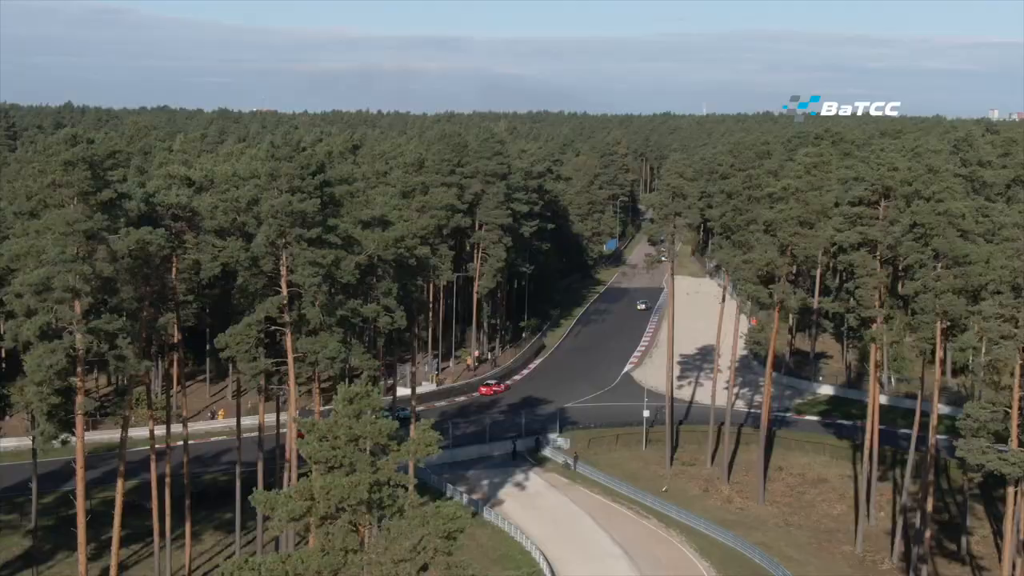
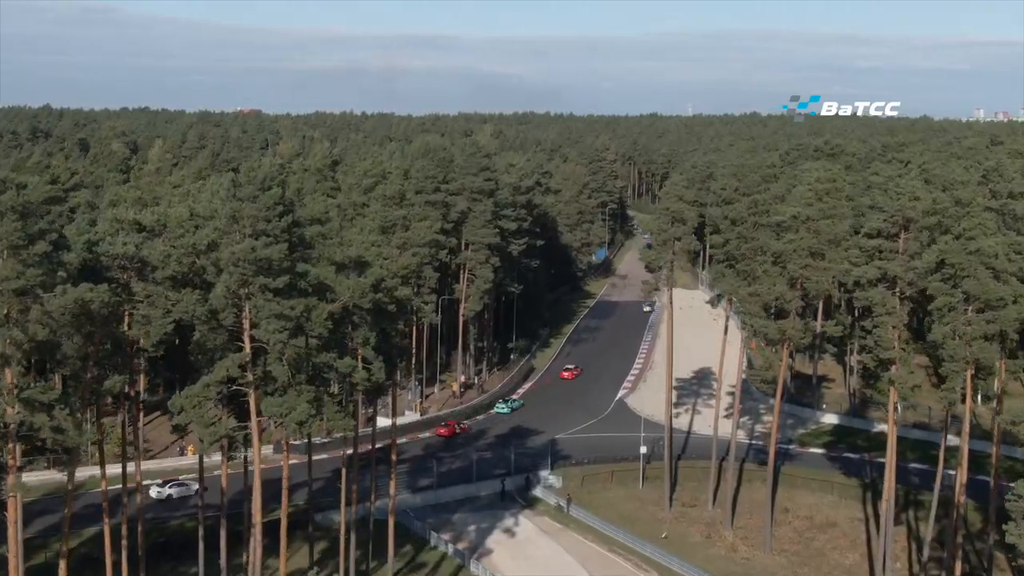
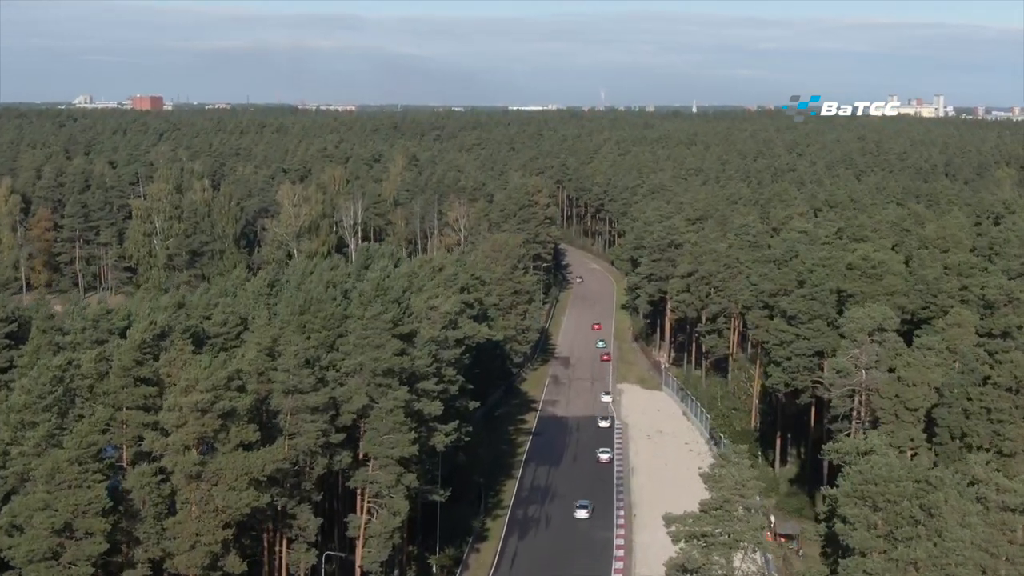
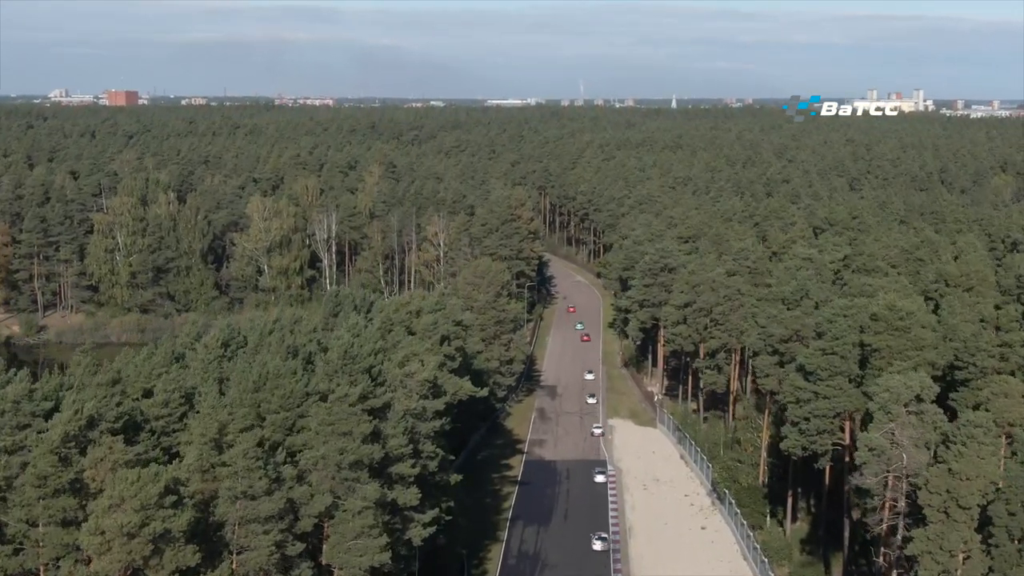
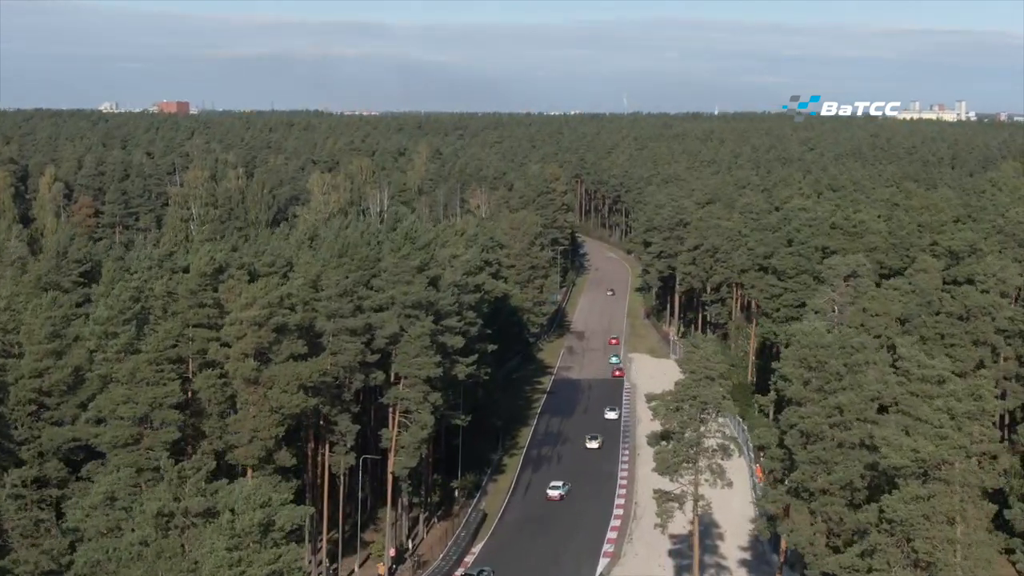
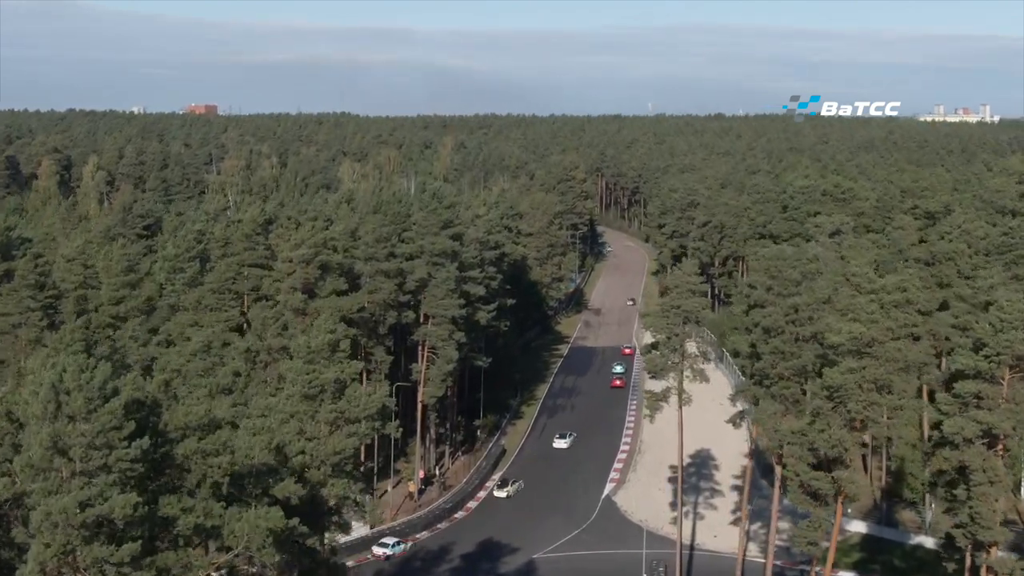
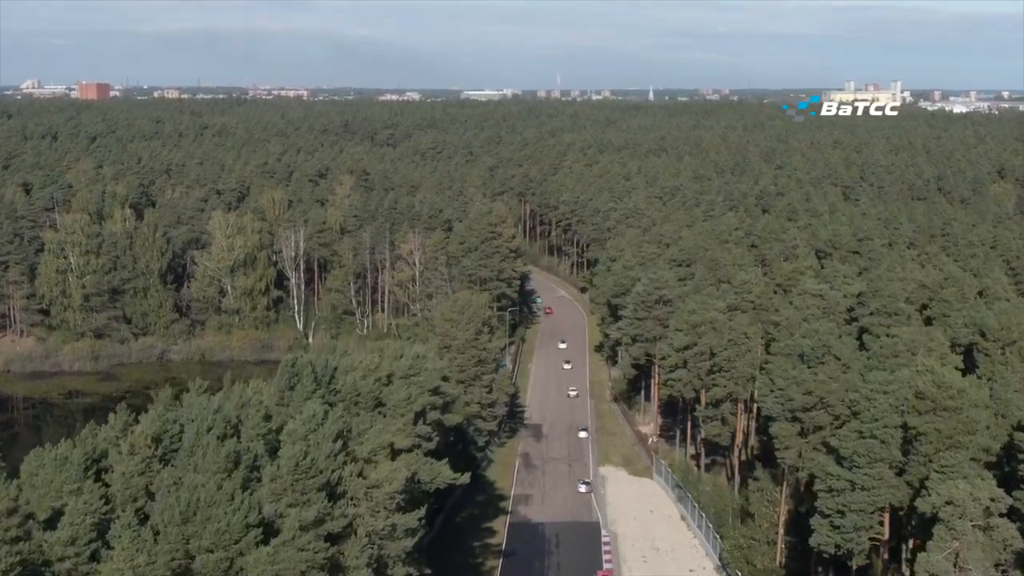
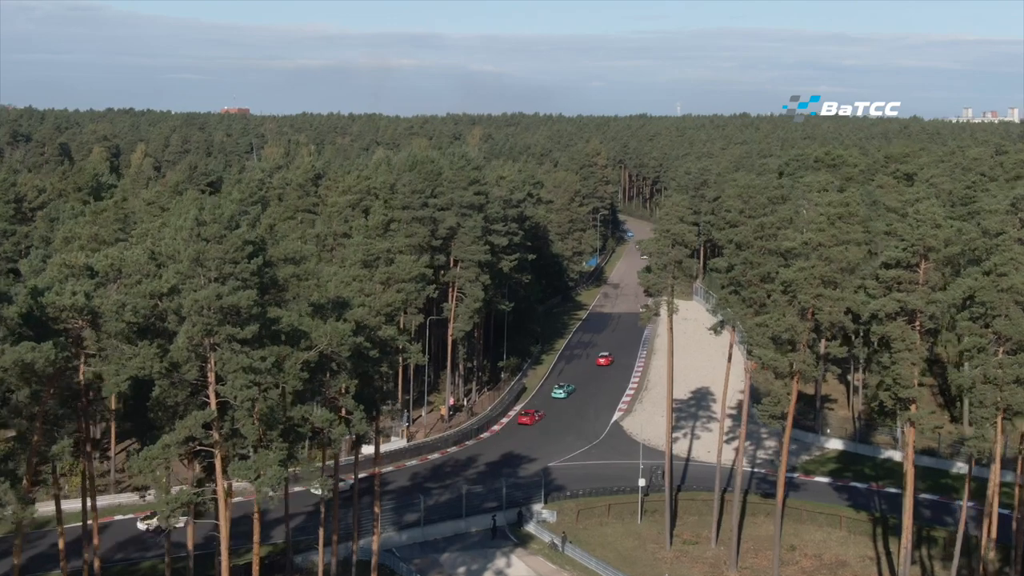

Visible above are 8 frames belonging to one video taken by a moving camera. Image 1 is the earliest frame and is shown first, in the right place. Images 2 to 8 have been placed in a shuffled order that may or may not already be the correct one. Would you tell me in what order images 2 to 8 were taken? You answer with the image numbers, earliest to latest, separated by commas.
2, 8, 6, 5, 3, 4, 7
